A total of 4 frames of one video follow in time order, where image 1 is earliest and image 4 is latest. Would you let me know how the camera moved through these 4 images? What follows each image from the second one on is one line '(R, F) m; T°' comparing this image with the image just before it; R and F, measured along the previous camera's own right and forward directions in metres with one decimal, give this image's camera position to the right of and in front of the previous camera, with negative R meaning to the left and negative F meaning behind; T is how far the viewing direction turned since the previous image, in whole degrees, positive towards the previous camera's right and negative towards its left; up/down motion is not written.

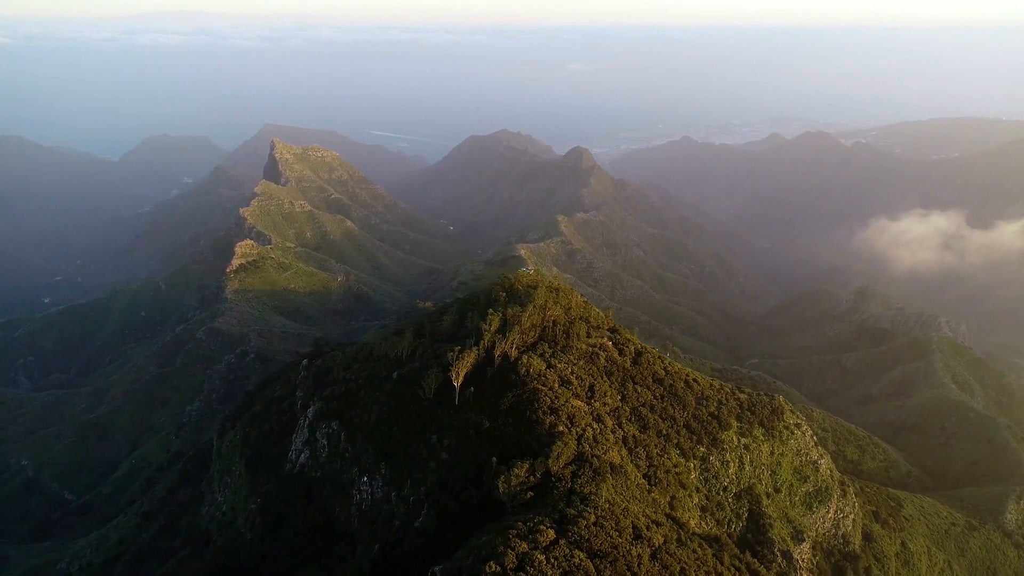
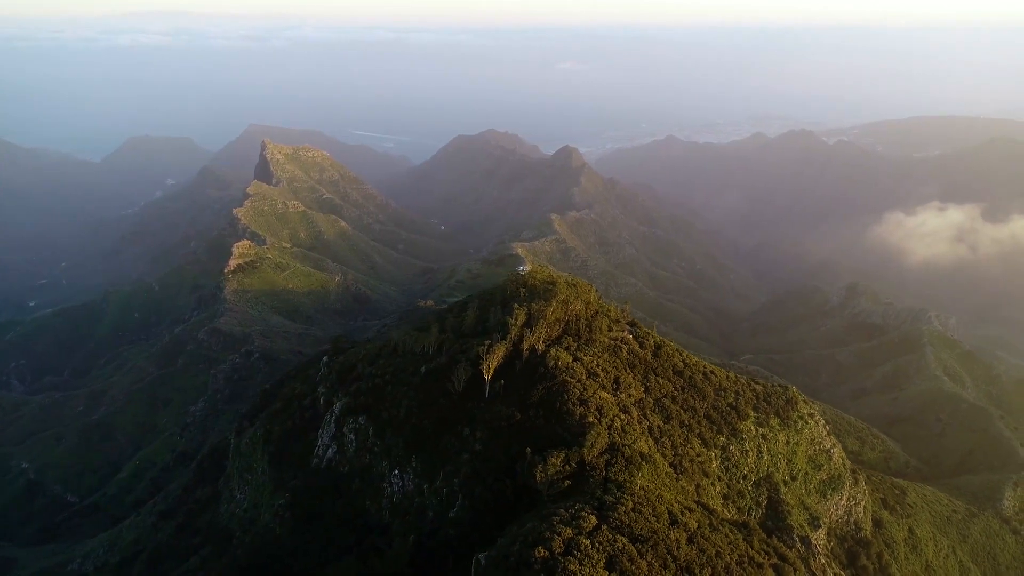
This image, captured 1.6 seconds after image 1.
(-2.7, -0.6) m; +1°
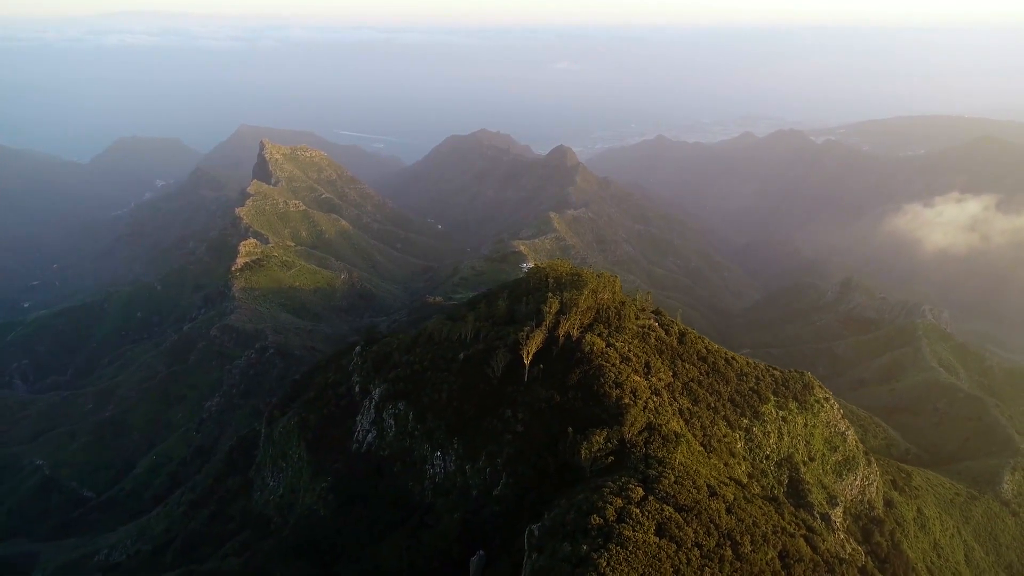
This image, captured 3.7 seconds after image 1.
(-3.2, -1.7) m; +1°
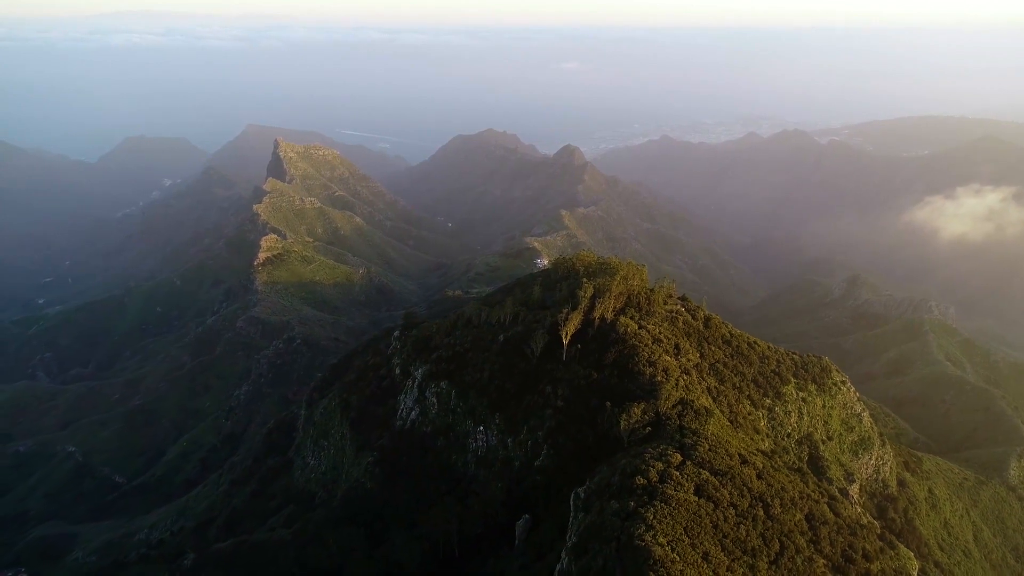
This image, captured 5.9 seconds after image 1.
(-2.6, -2.6) m; 0°
